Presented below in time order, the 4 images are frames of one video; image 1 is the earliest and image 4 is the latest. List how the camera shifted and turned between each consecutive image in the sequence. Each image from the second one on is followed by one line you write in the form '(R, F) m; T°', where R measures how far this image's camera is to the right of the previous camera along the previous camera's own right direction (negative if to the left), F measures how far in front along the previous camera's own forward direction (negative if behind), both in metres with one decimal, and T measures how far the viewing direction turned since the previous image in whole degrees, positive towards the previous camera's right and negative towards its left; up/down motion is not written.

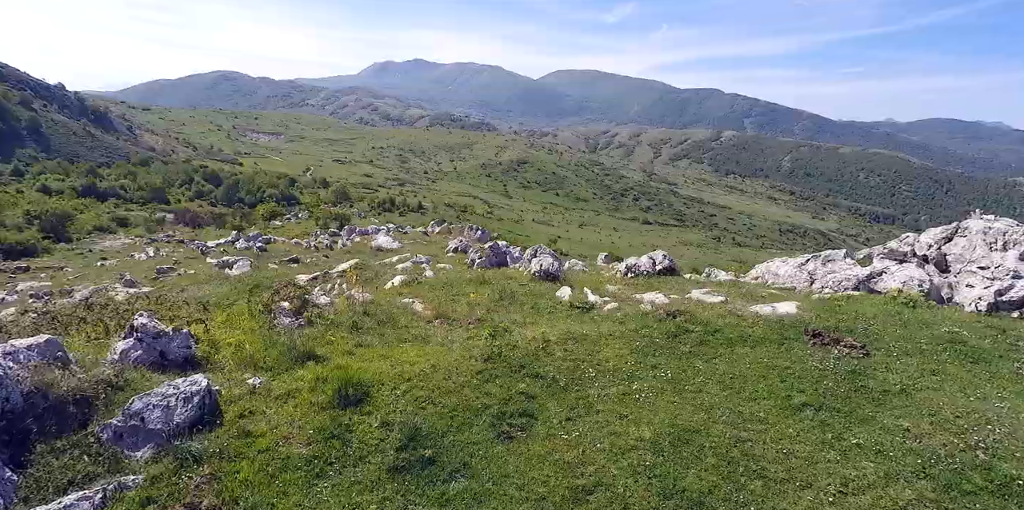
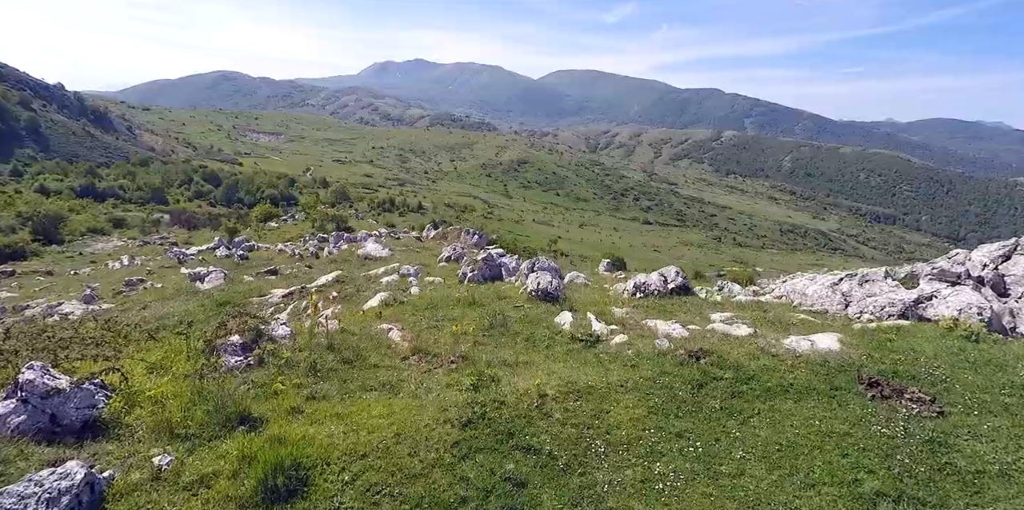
(+0.2, +1.8) m; 0°
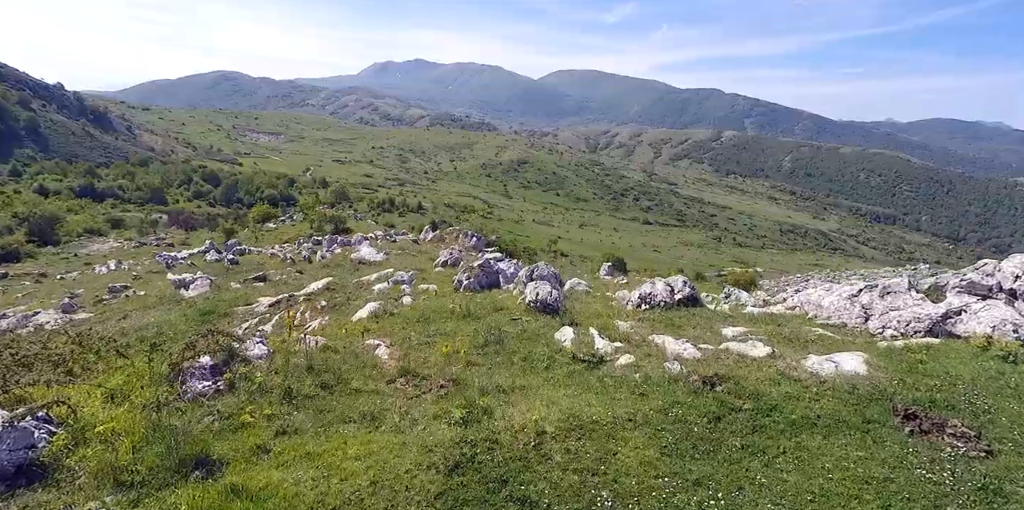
(+0.1, +0.8) m; 0°
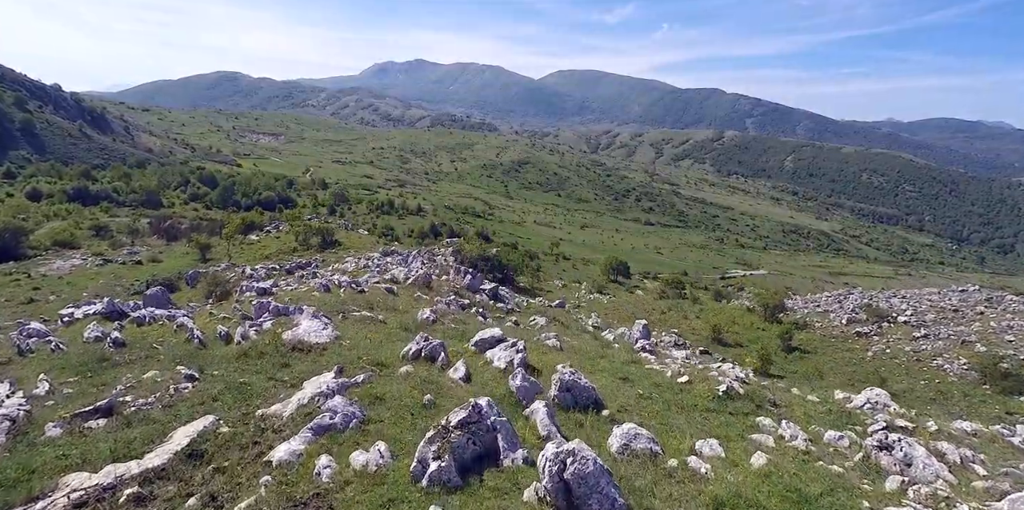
(-0.1, +8.2) m; 0°
